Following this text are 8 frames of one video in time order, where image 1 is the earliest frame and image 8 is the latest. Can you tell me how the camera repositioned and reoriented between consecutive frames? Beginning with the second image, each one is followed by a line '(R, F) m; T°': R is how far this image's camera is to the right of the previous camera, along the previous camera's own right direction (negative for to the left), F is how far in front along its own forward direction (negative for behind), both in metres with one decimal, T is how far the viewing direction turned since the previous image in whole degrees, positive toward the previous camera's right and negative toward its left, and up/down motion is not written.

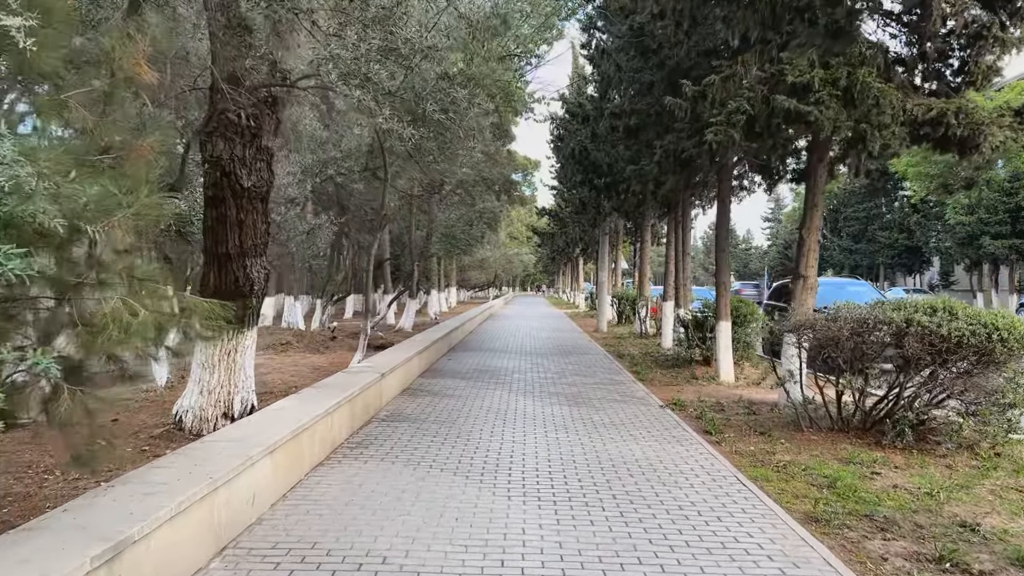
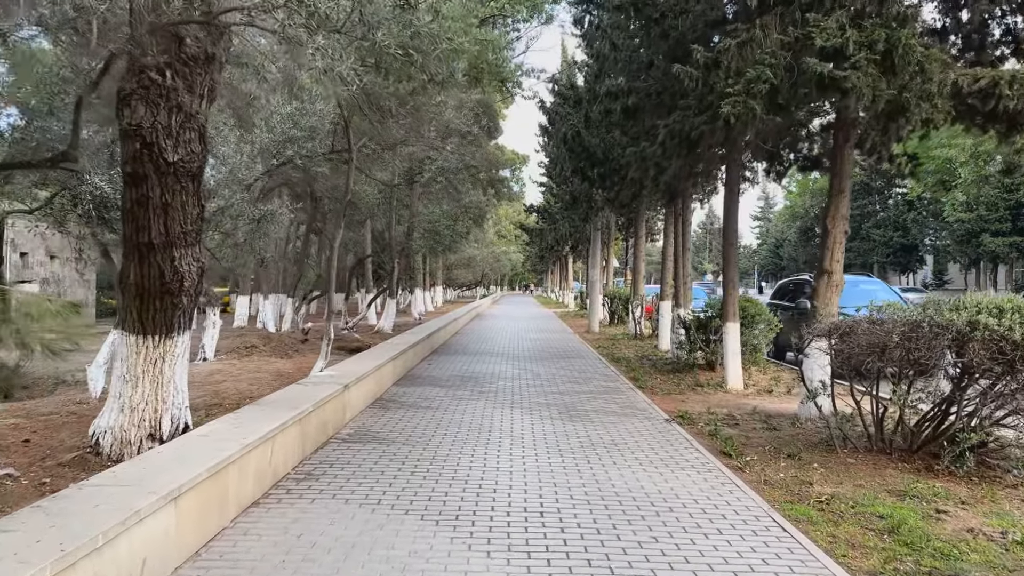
(0.0, +1.2) m; +1°
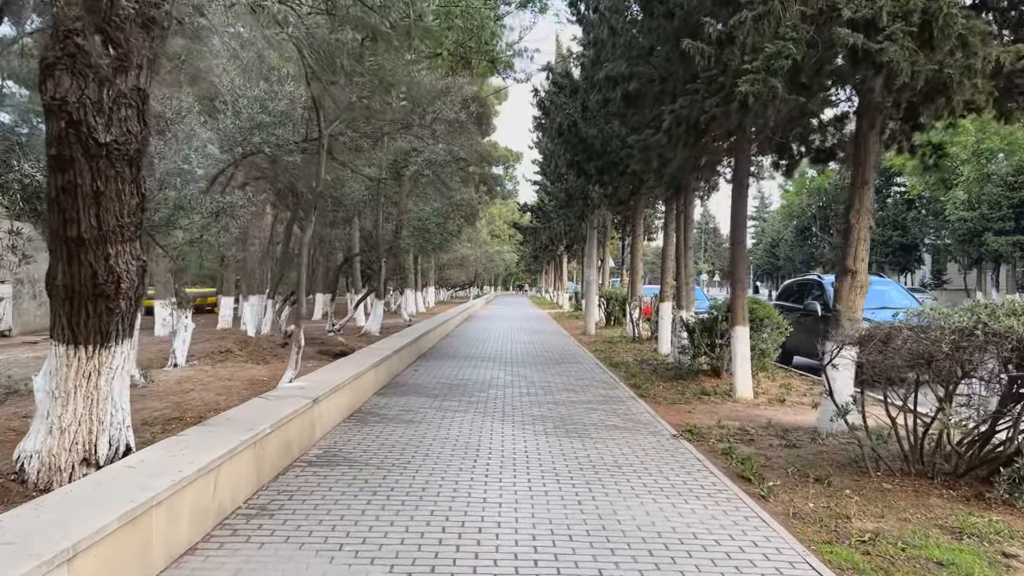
(0.0, +0.8) m; 0°
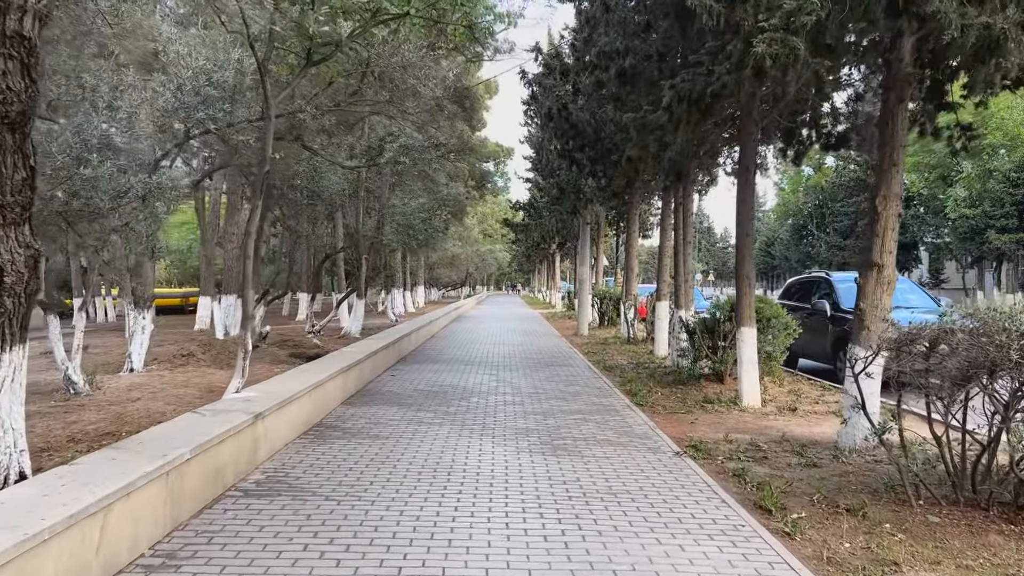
(+0.1, +1.0) m; 0°
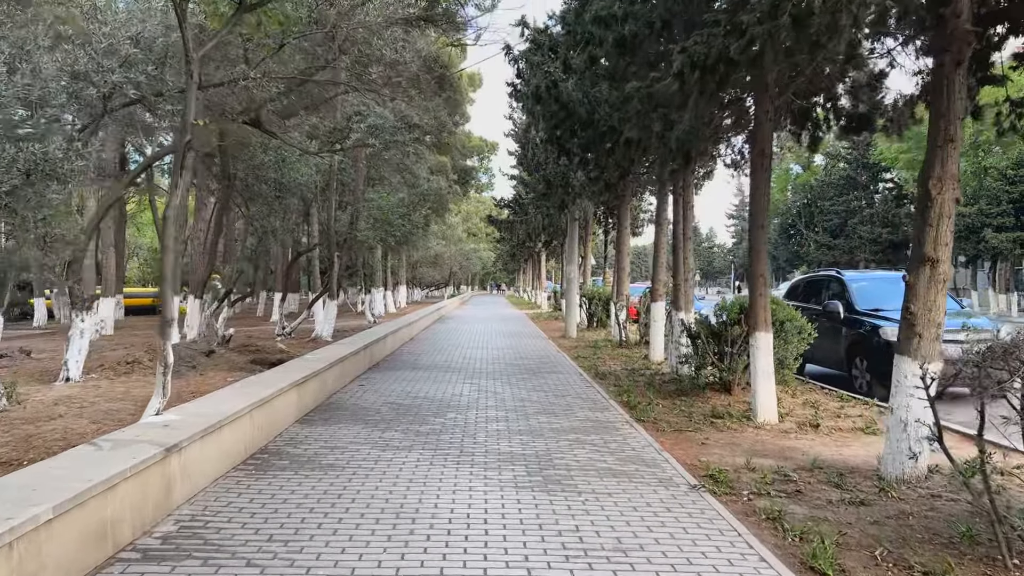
(0.0, +1.2) m; +1°
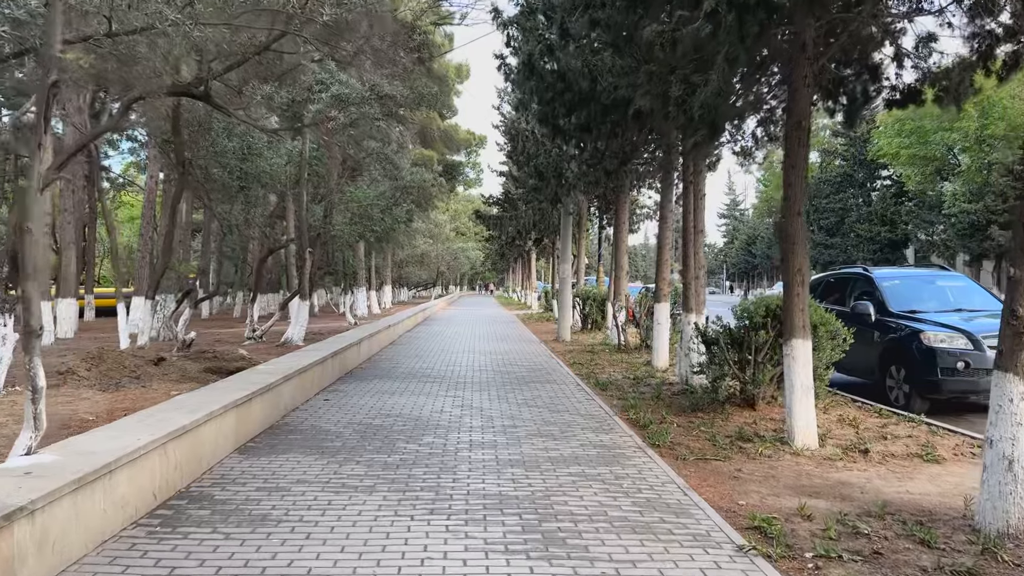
(0.0, +1.3) m; +1°
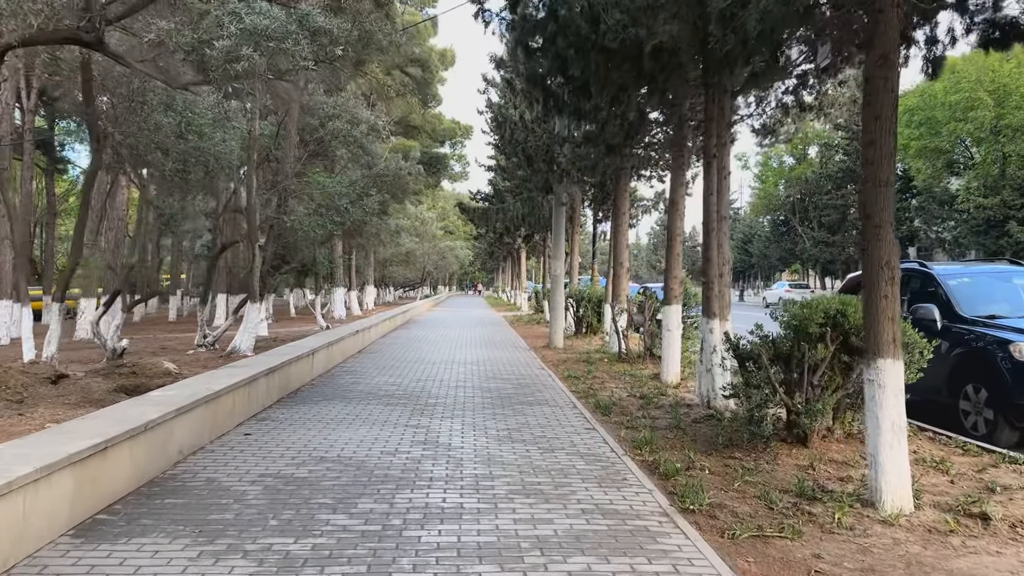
(+0.1, +2.0) m; +1°
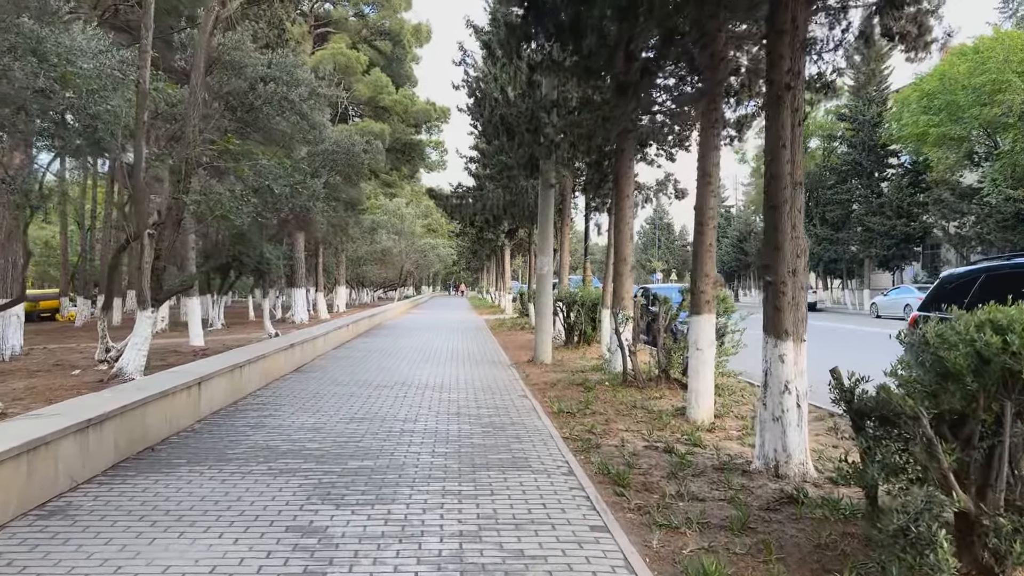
(+0.2, +2.9) m; +1°
